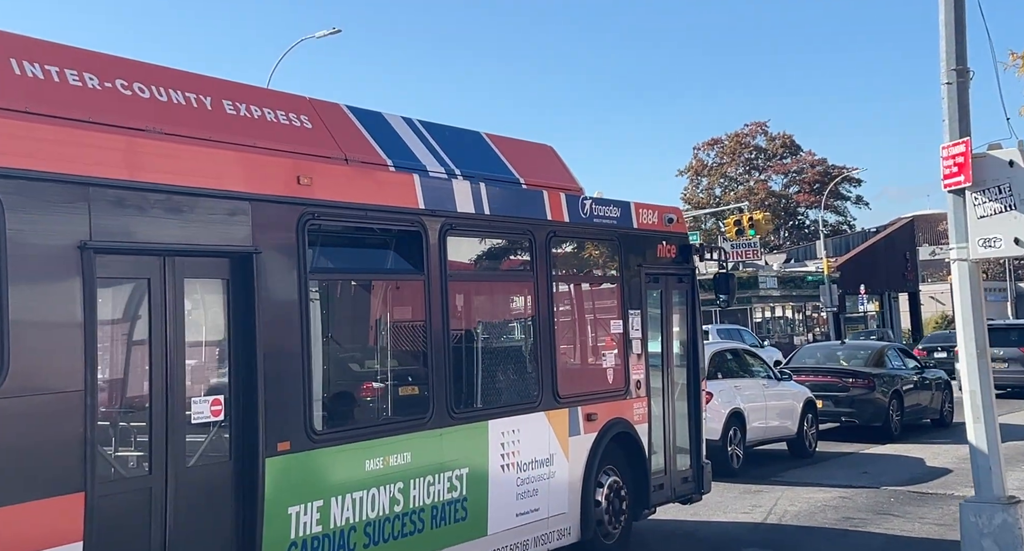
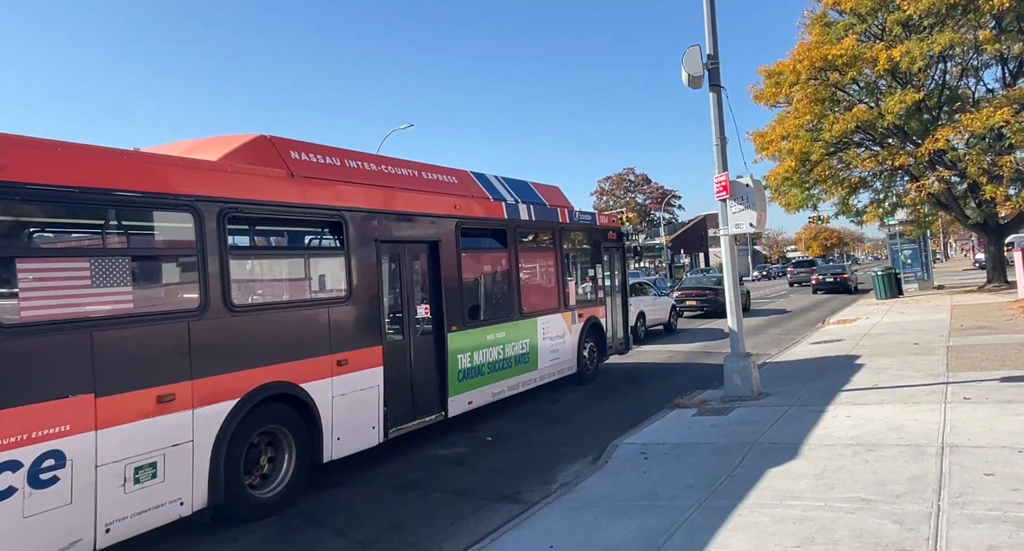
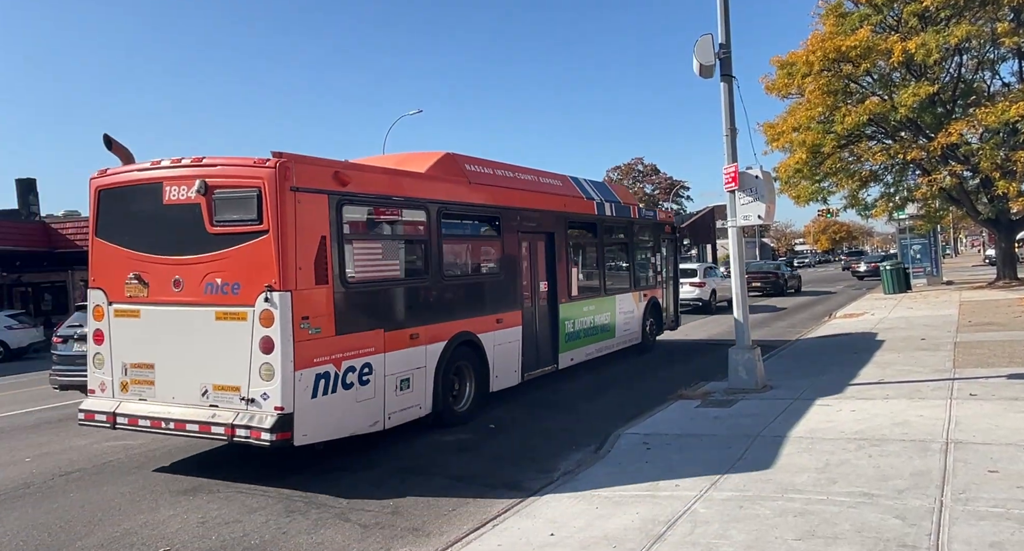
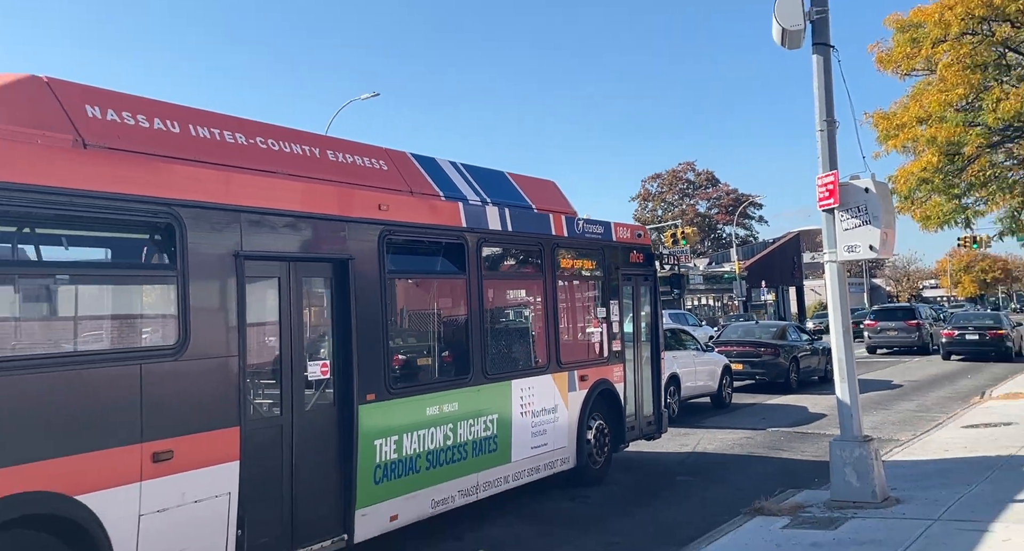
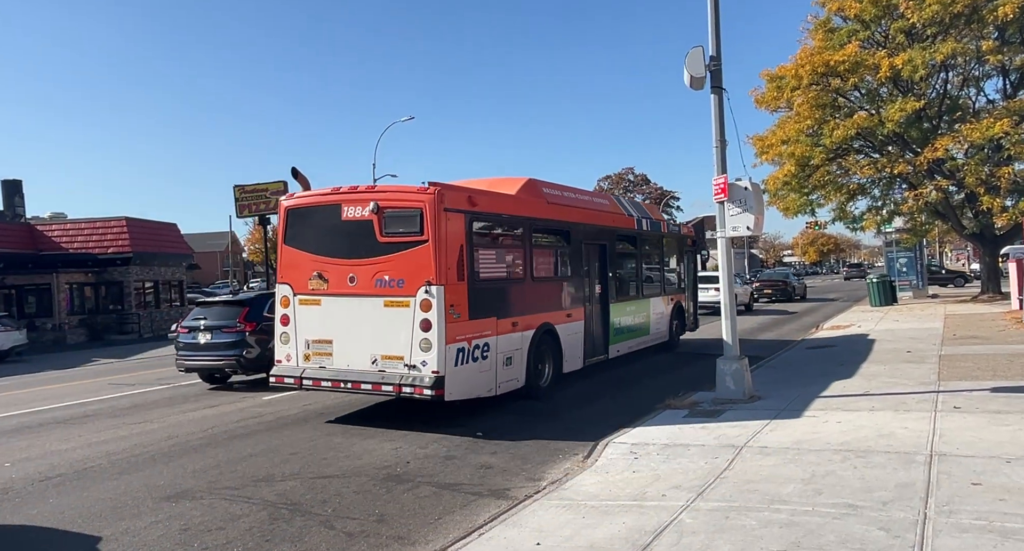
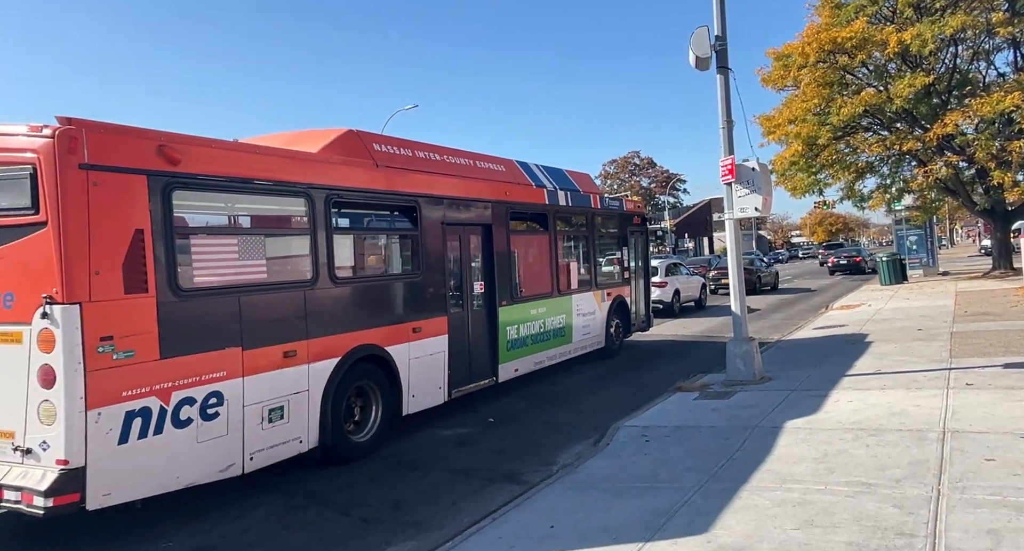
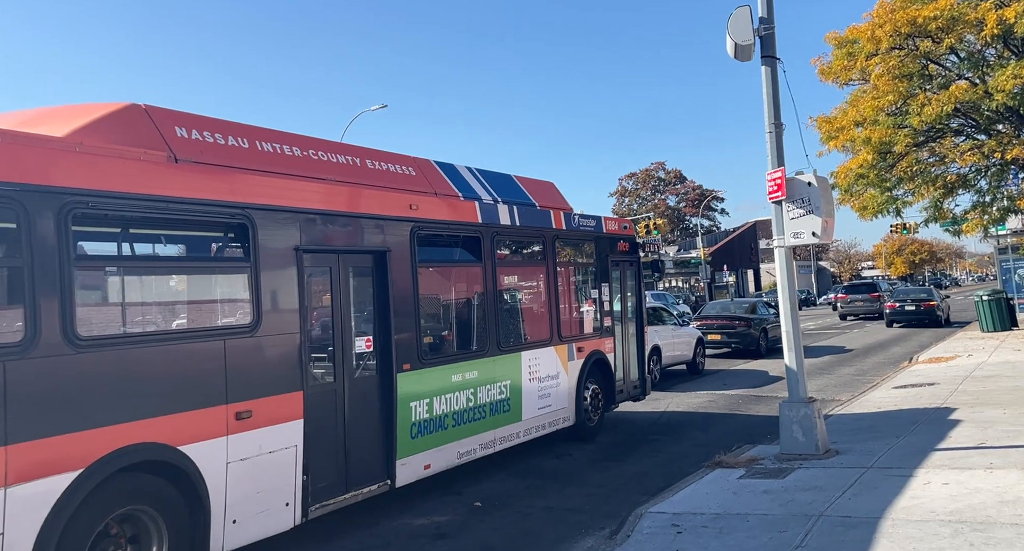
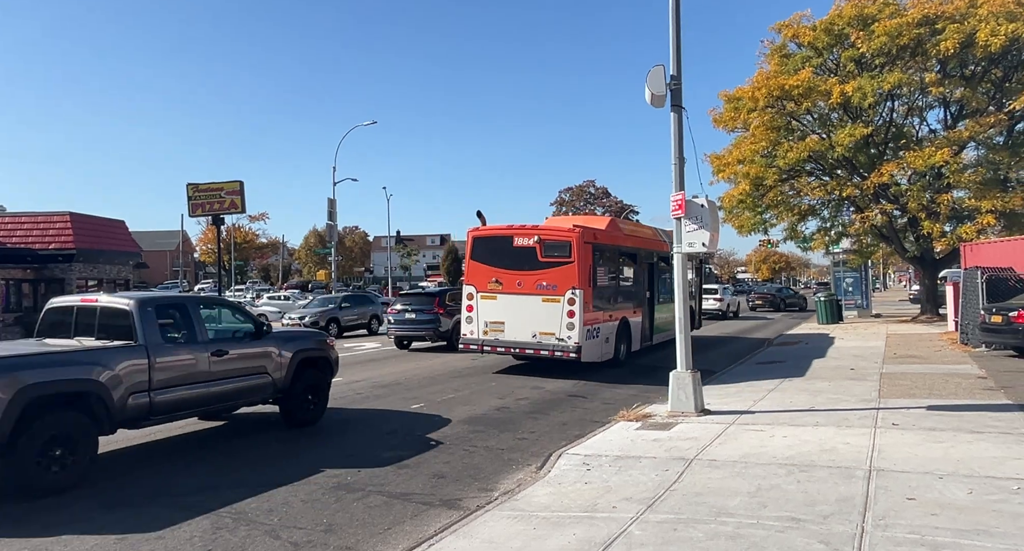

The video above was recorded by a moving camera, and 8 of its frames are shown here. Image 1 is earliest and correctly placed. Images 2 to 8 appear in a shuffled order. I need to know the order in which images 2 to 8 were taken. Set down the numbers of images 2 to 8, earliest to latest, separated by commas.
4, 7, 2, 6, 3, 5, 8
